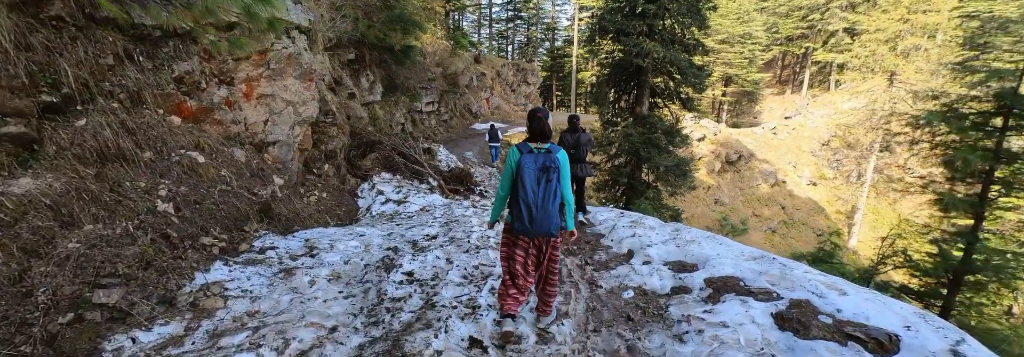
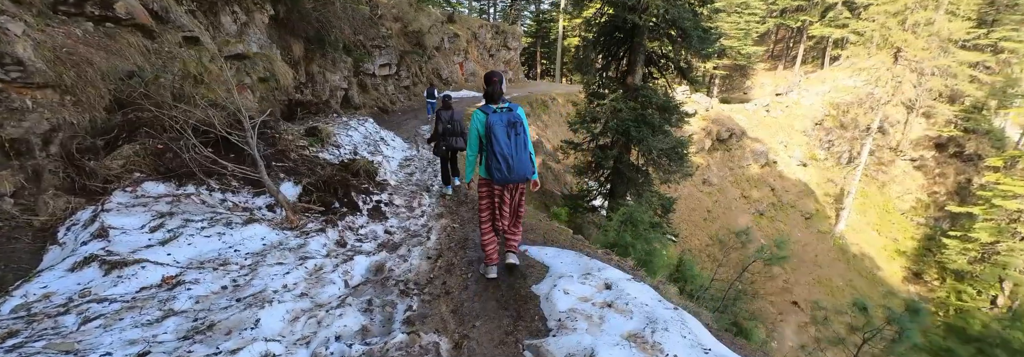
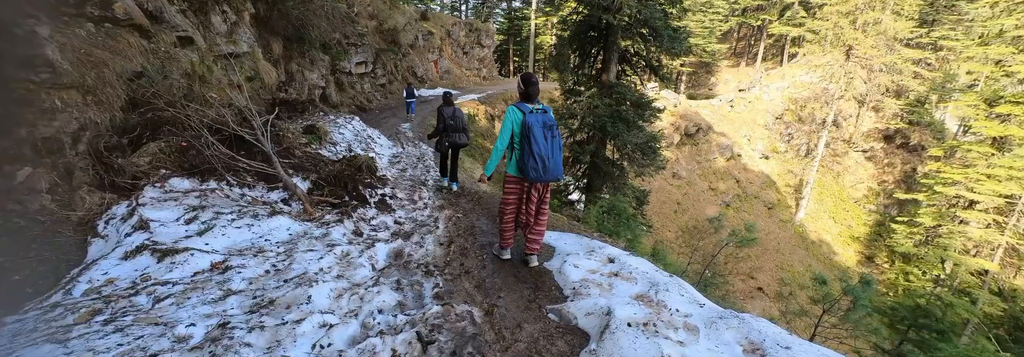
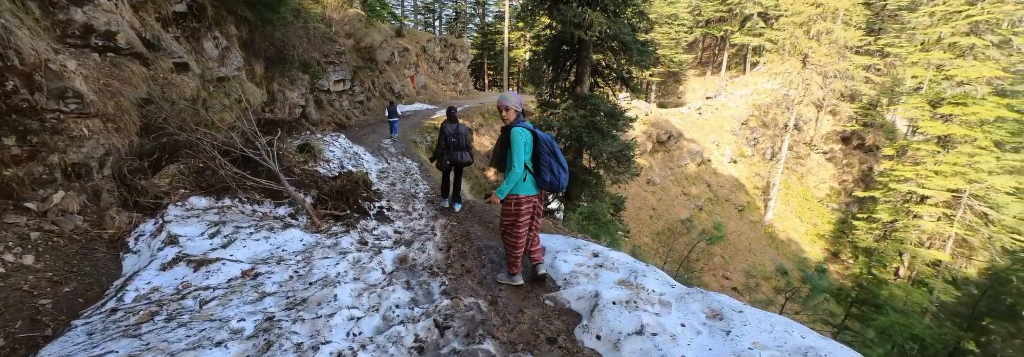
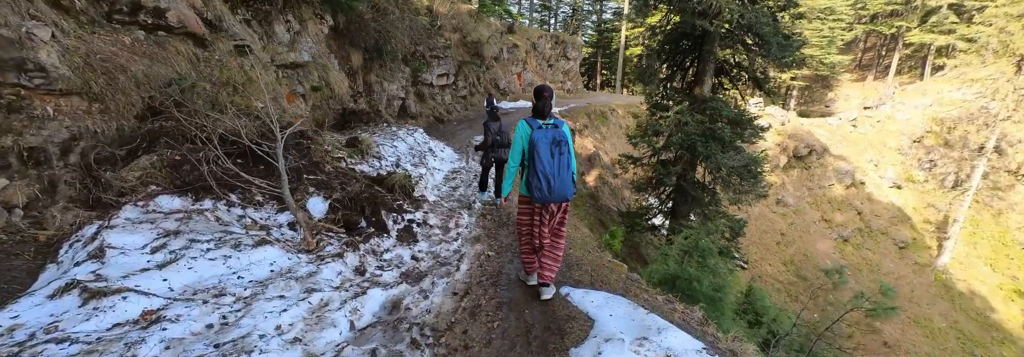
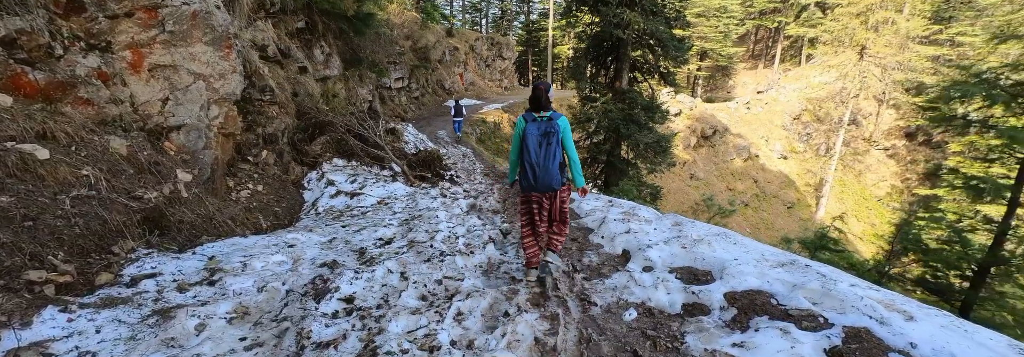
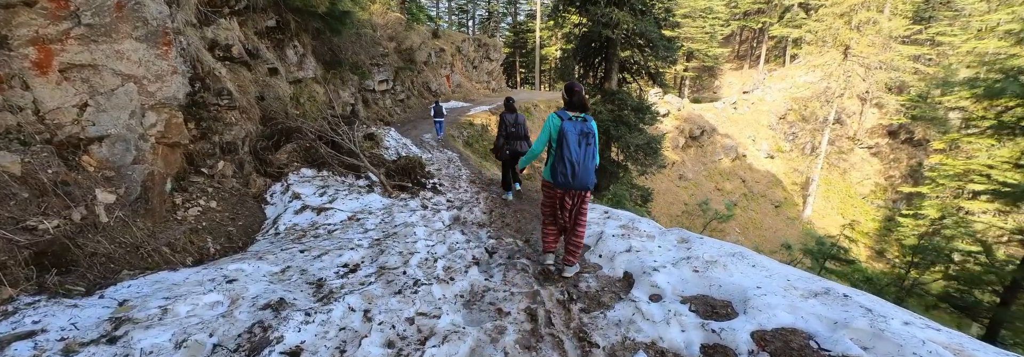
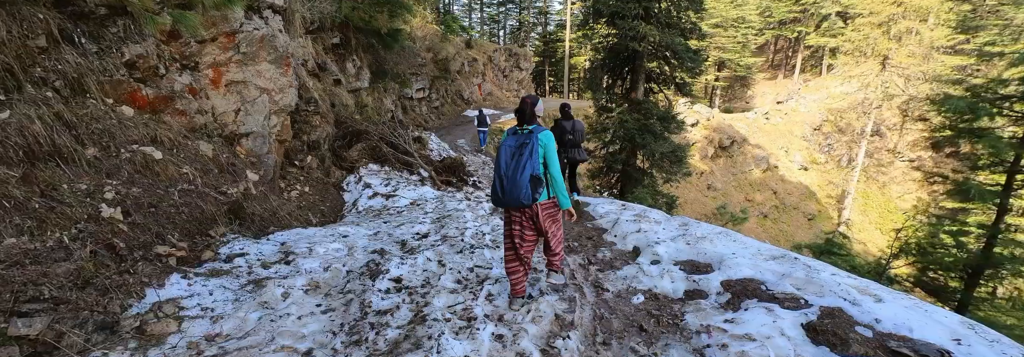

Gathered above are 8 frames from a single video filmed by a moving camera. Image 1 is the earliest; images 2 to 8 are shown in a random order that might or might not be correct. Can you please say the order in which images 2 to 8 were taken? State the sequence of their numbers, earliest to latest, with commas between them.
8, 6, 7, 4, 3, 2, 5
